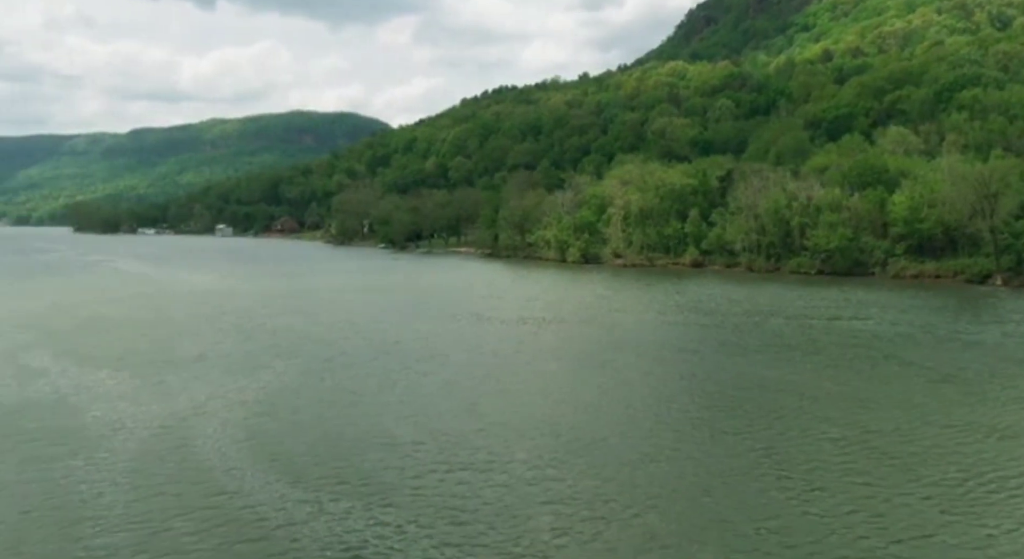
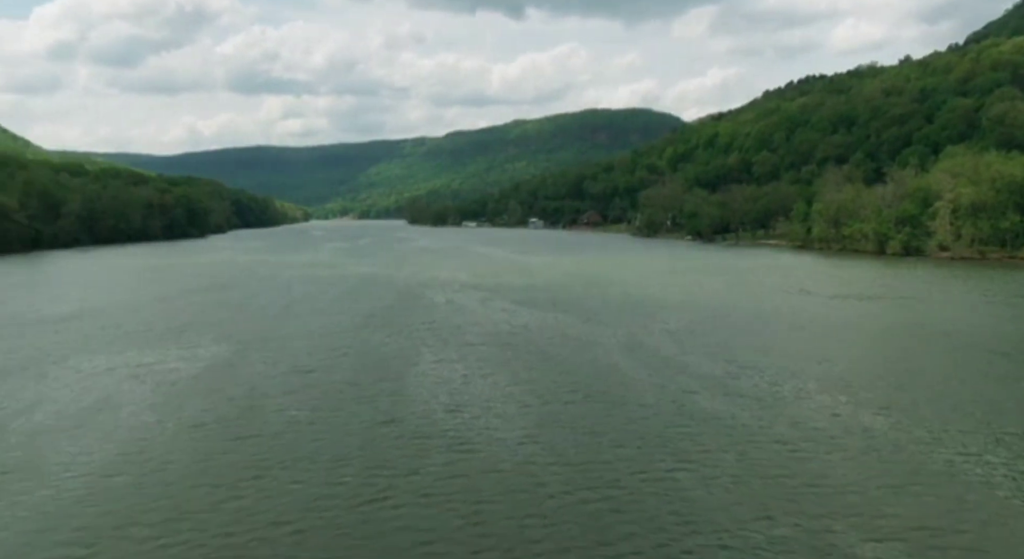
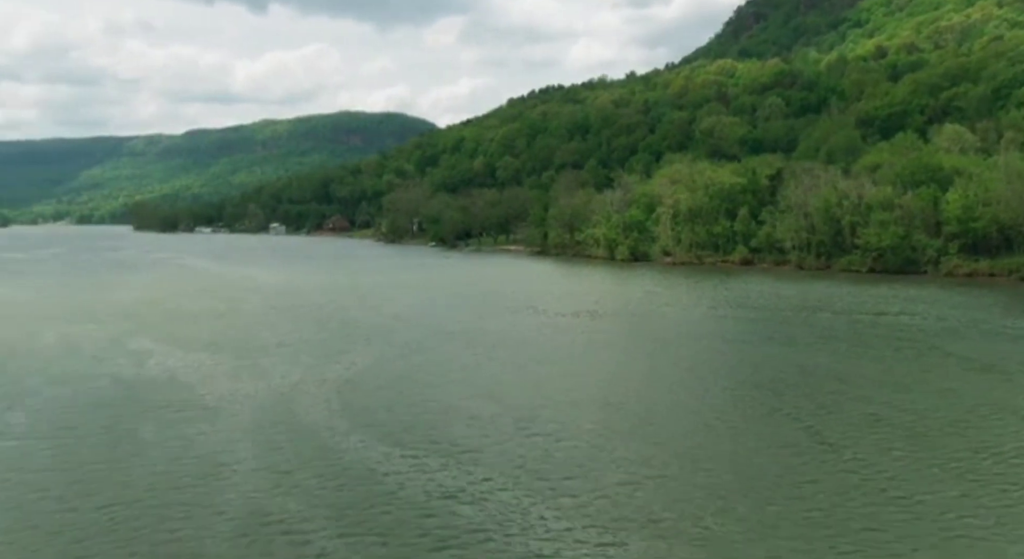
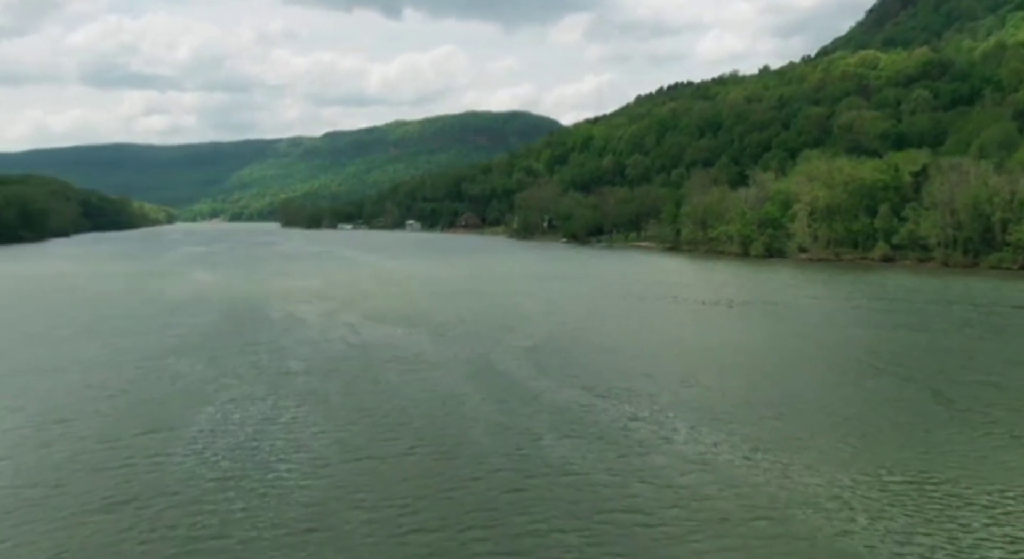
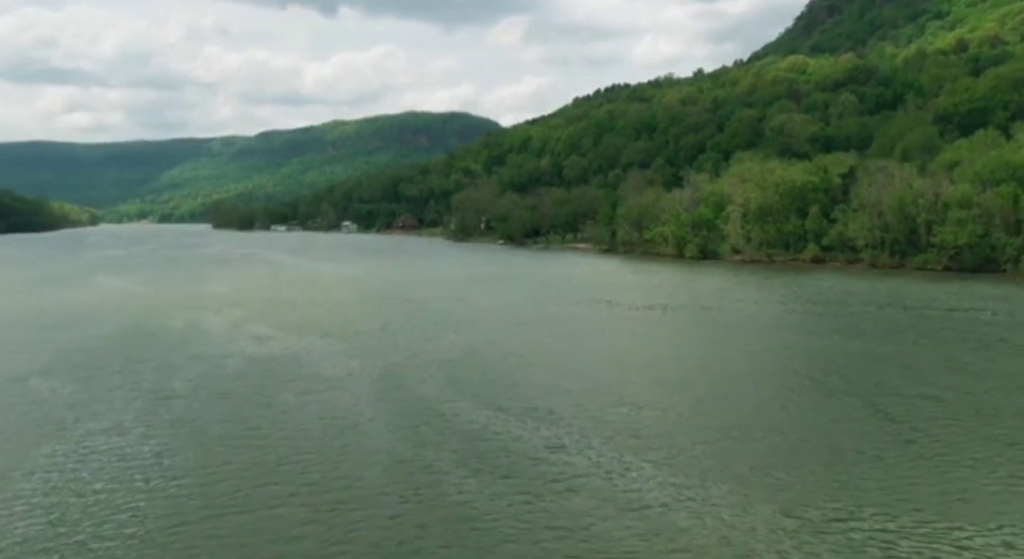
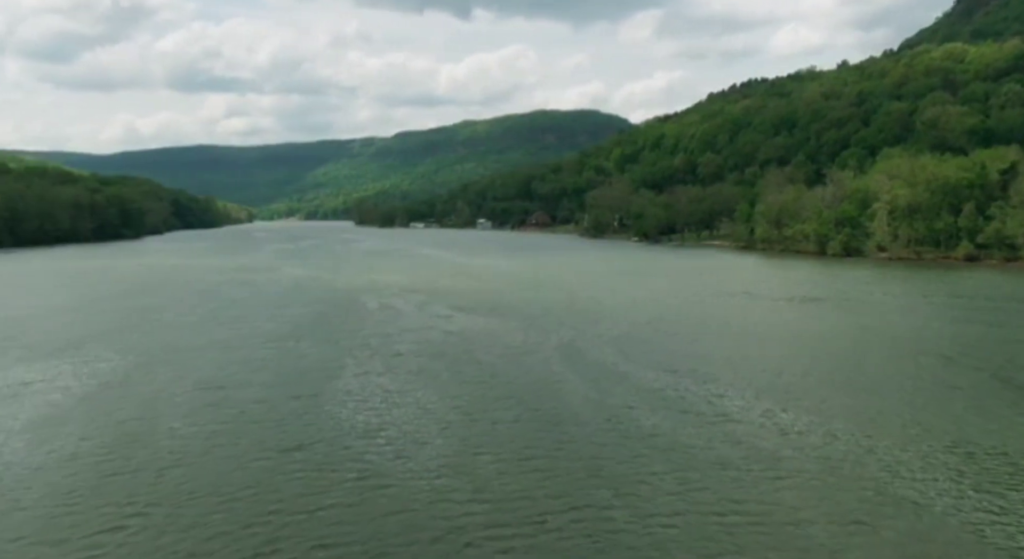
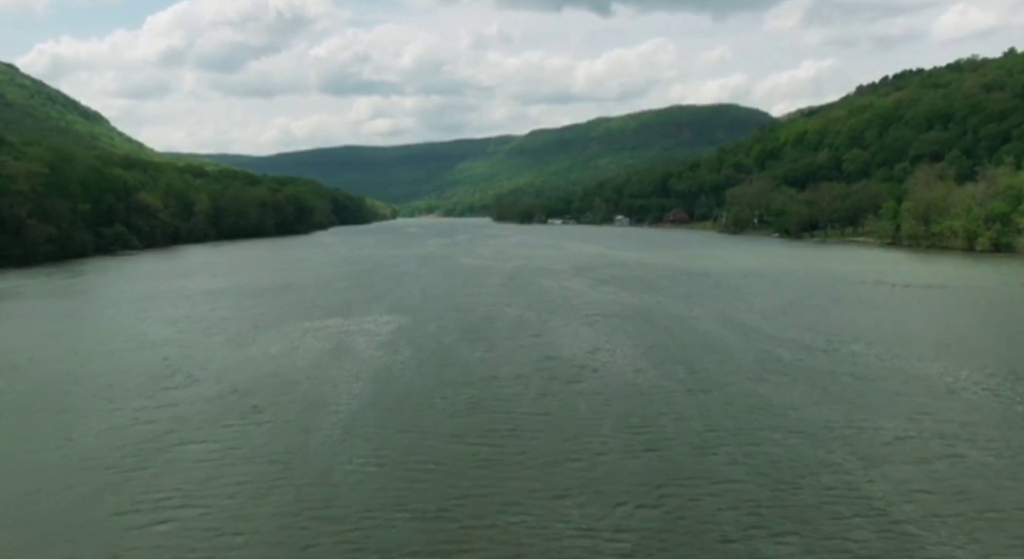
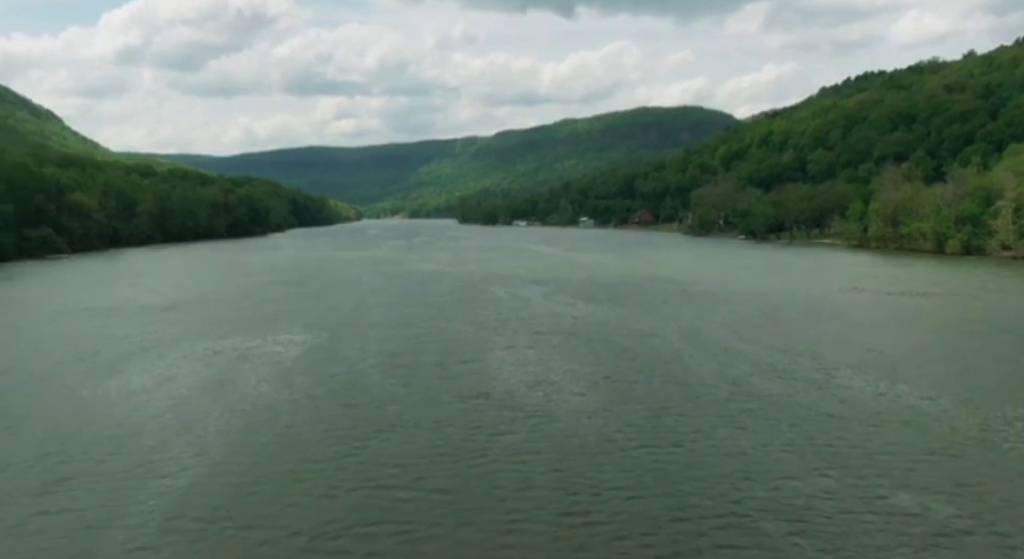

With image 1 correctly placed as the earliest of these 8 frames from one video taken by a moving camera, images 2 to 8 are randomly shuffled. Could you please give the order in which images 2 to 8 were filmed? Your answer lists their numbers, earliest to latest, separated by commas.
3, 5, 4, 6, 2, 8, 7
